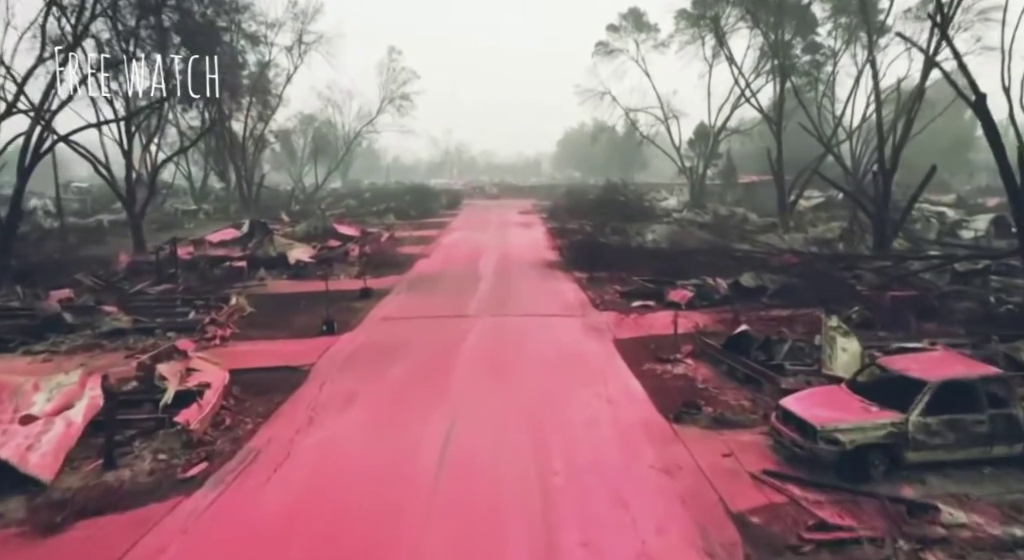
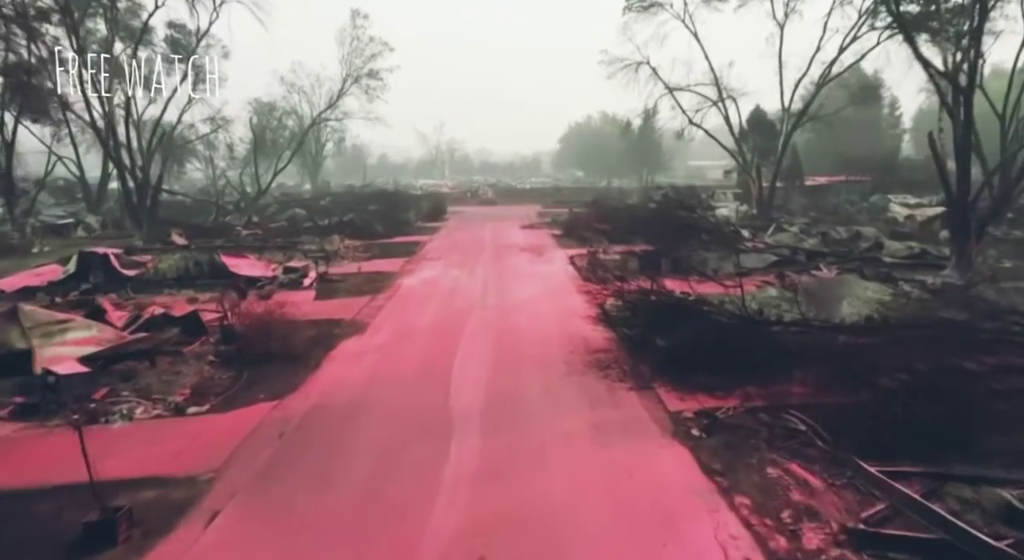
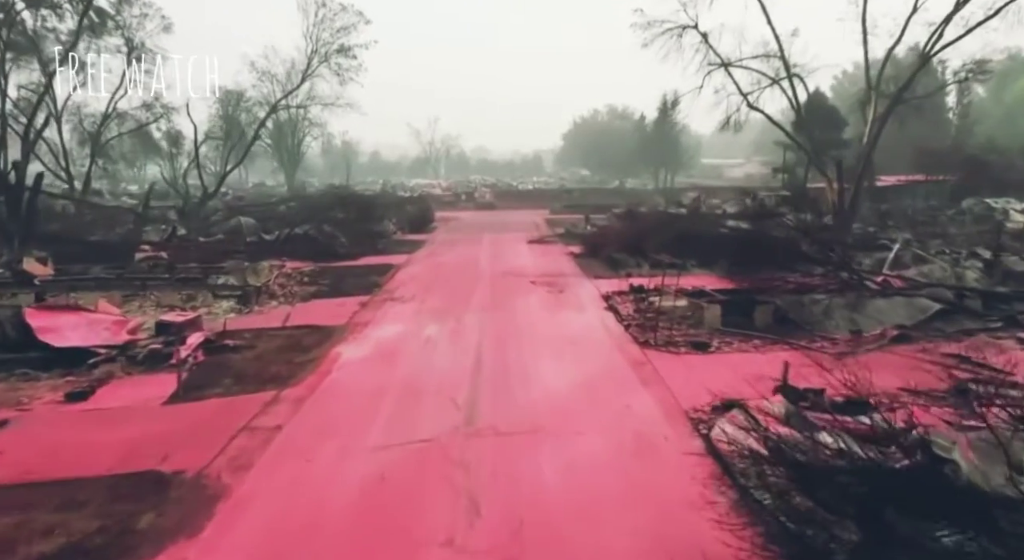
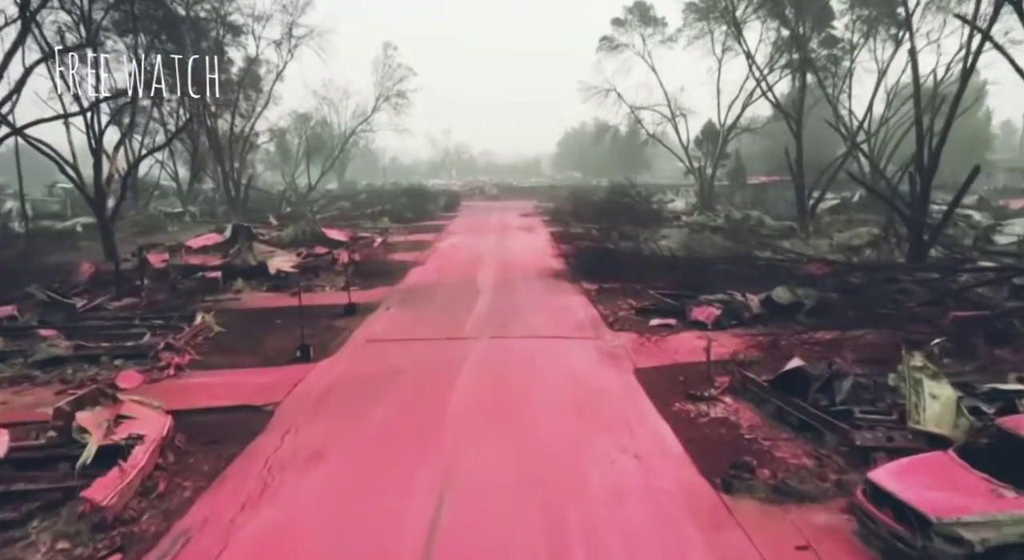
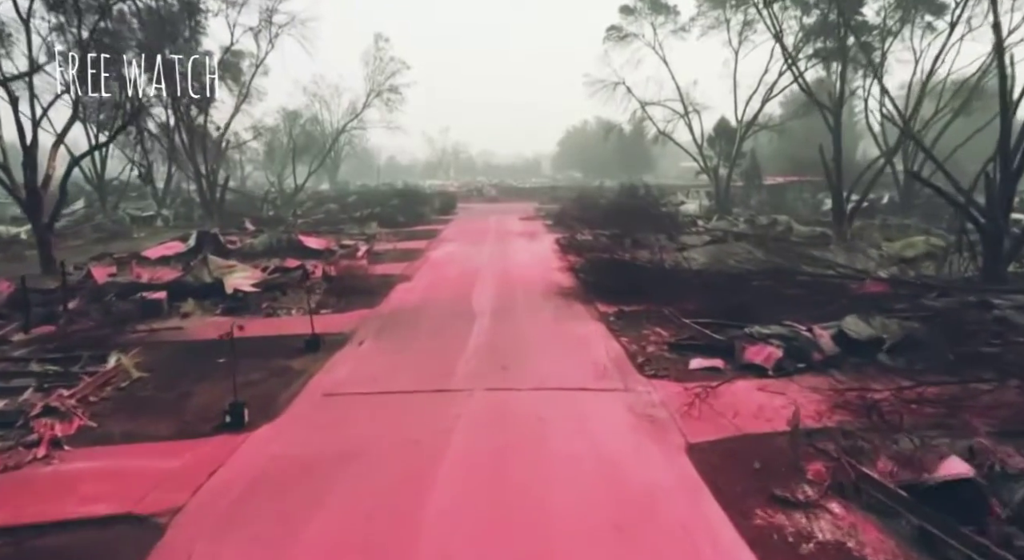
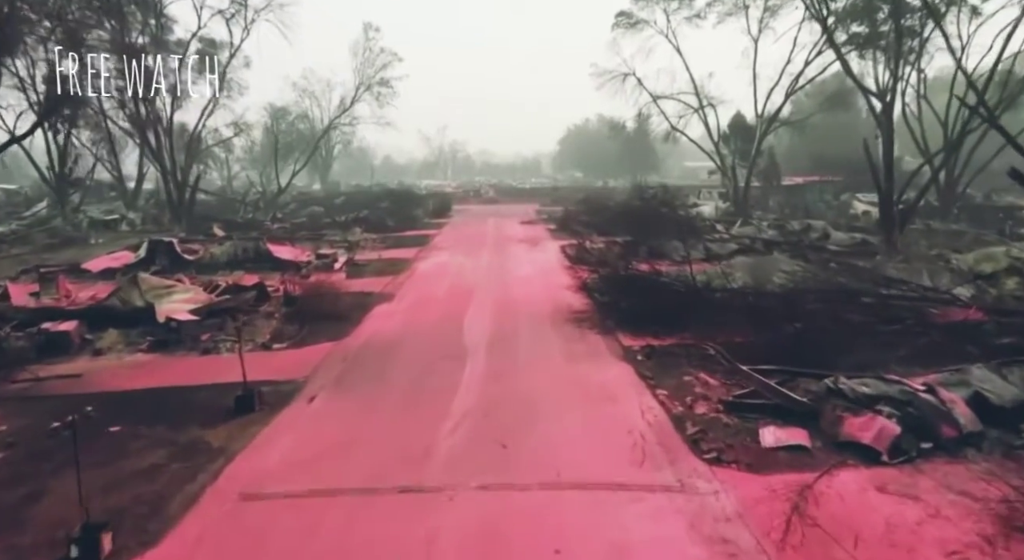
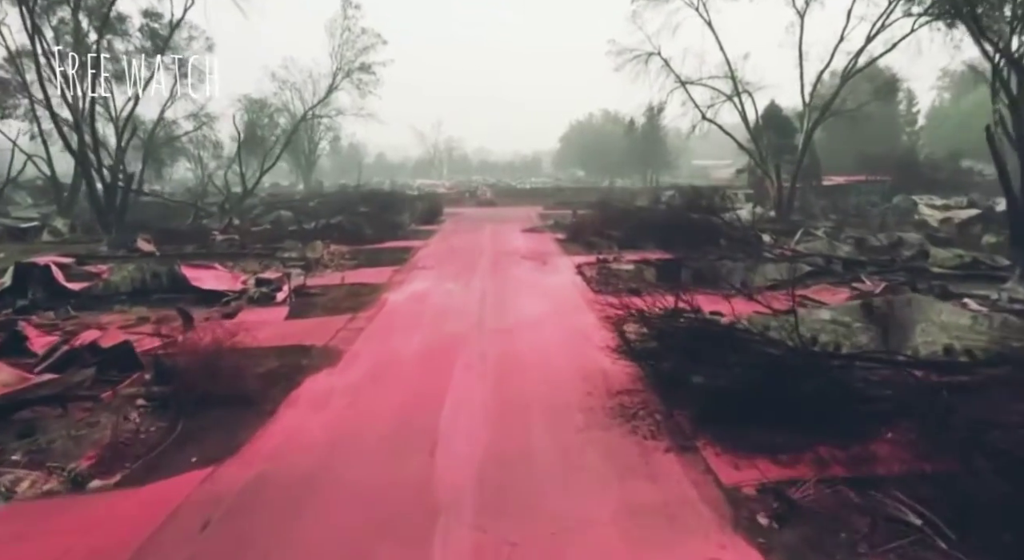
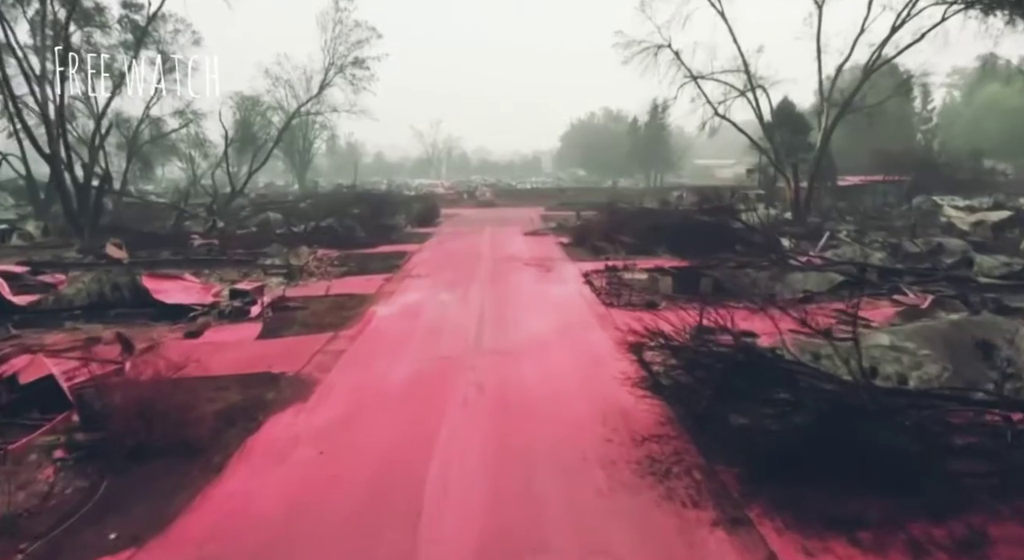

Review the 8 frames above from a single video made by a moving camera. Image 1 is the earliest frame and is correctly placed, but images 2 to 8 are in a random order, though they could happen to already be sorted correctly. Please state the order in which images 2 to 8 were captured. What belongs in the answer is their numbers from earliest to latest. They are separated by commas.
4, 5, 6, 2, 7, 8, 3
